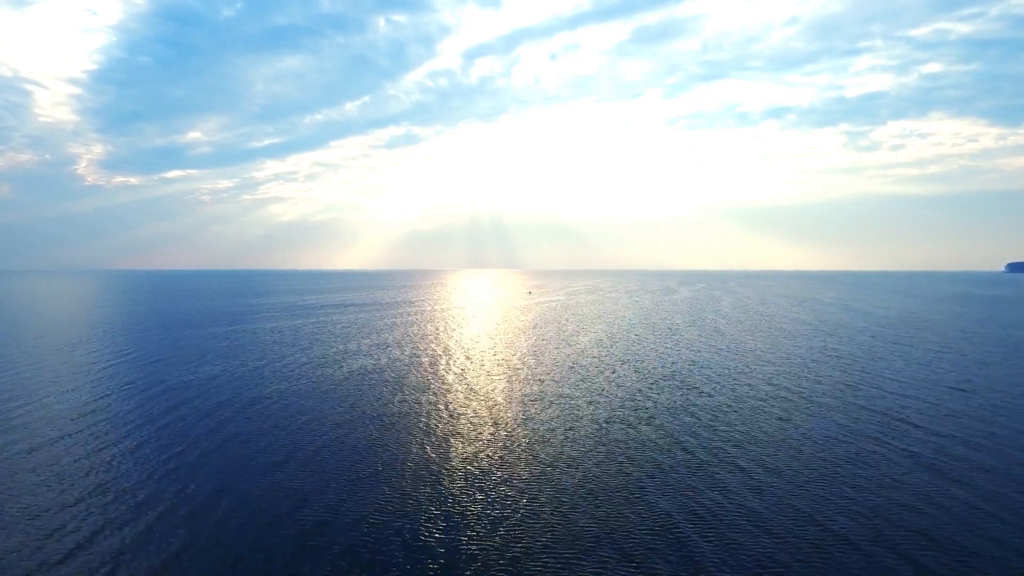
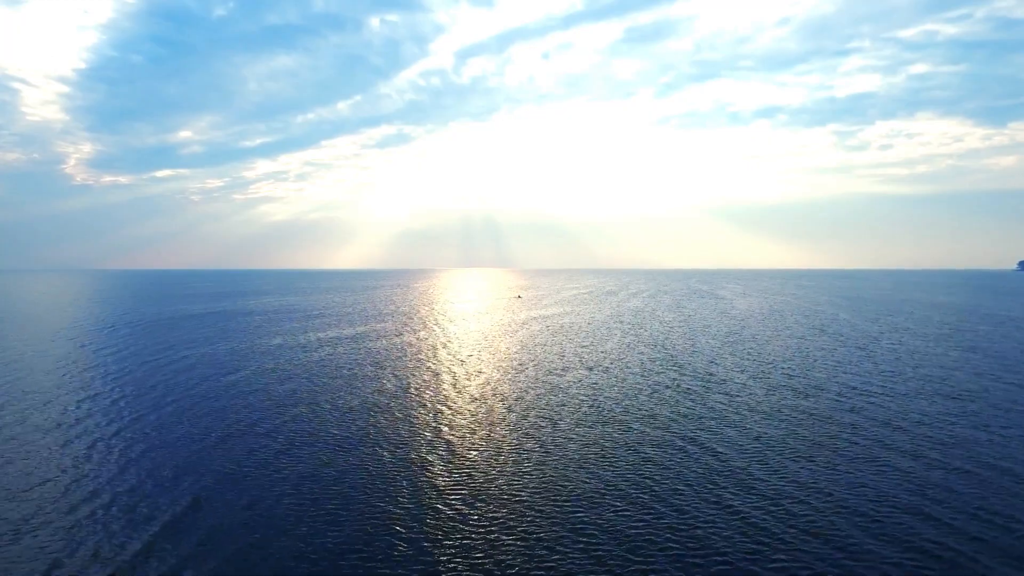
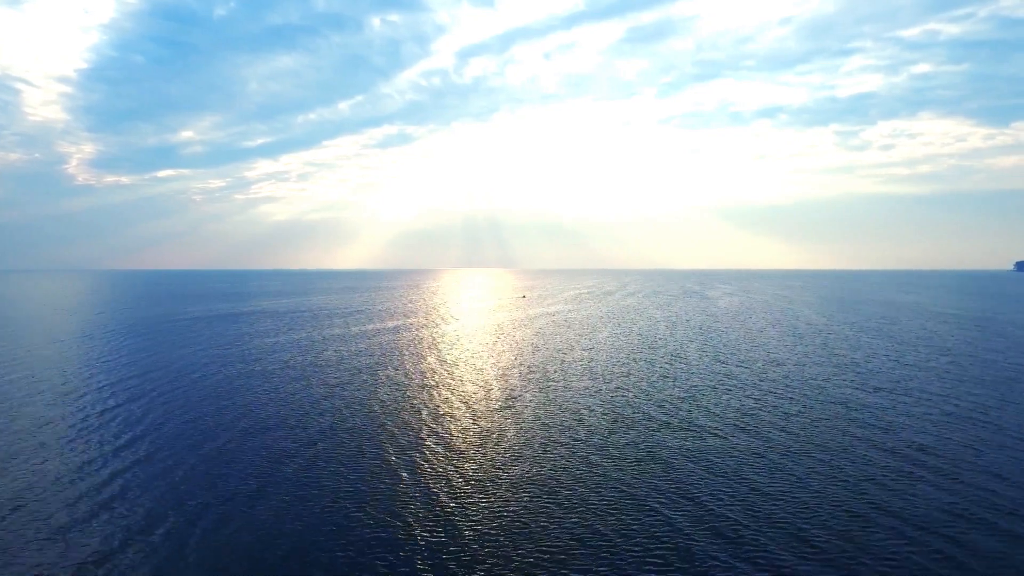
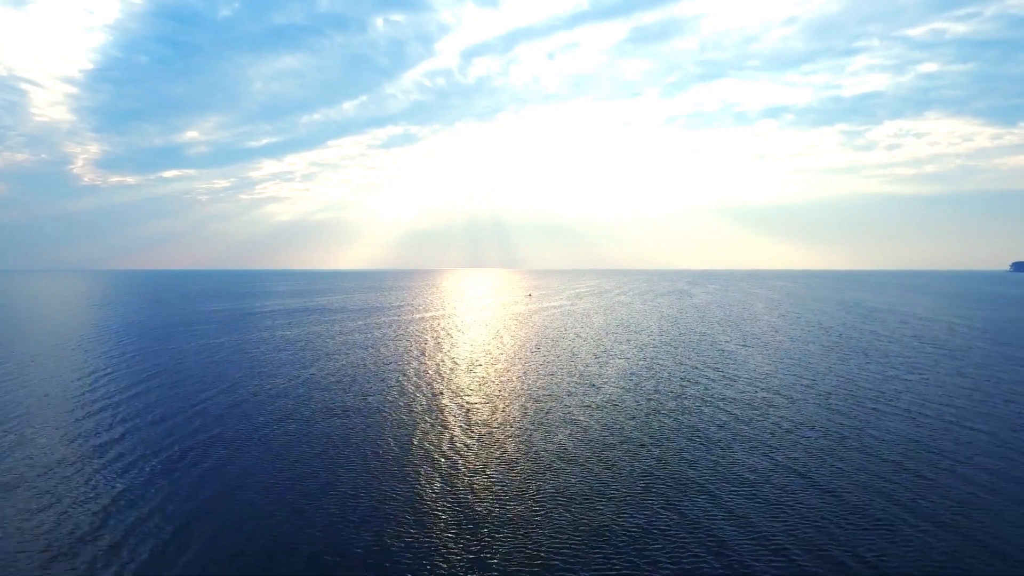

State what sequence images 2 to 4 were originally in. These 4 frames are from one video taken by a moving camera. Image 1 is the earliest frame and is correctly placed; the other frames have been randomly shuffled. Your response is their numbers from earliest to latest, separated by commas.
4, 3, 2
